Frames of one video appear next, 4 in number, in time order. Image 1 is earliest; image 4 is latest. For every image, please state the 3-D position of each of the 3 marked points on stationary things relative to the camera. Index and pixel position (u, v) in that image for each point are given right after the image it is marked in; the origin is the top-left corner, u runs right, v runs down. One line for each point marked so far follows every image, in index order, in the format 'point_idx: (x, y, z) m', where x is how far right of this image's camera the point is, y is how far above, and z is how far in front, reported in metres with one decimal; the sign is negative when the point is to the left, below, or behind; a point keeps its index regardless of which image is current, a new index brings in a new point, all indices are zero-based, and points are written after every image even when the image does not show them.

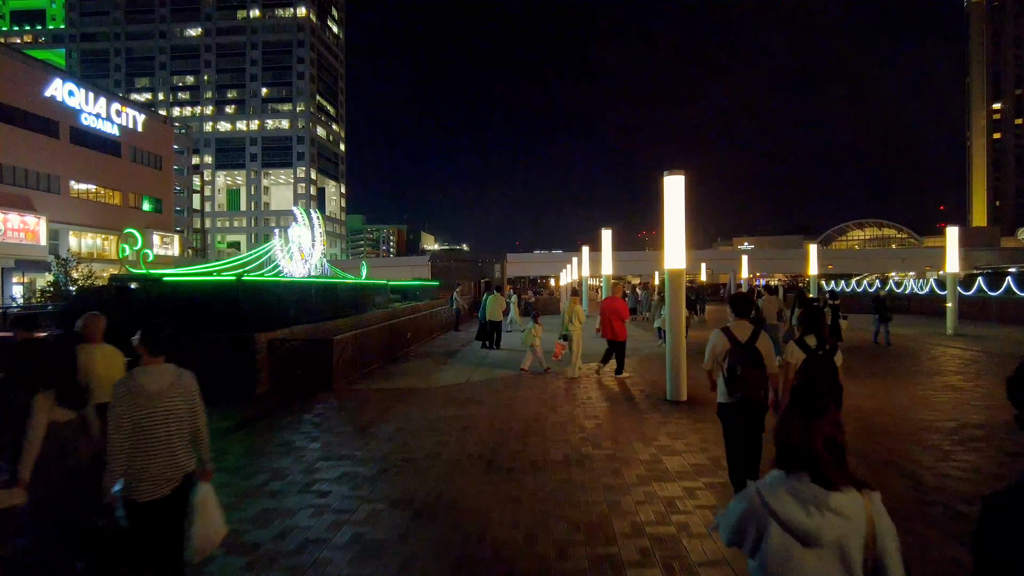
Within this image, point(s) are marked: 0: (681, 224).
0: (+2.5, +1.0, +9.7) m
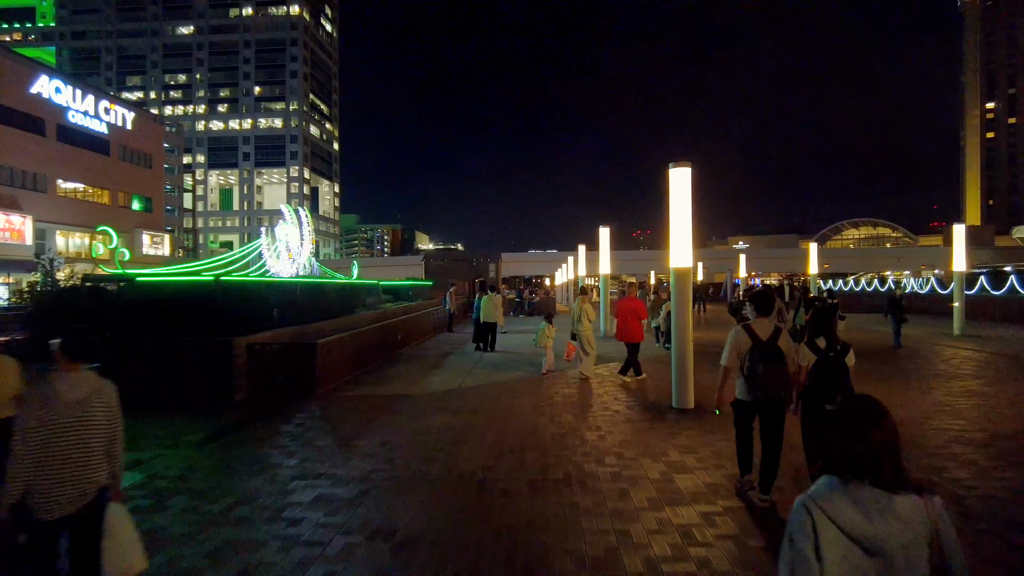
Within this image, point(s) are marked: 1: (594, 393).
0: (+2.5, +1.0, +9.1) m
1: (+1.3, -1.7, +10.3) m
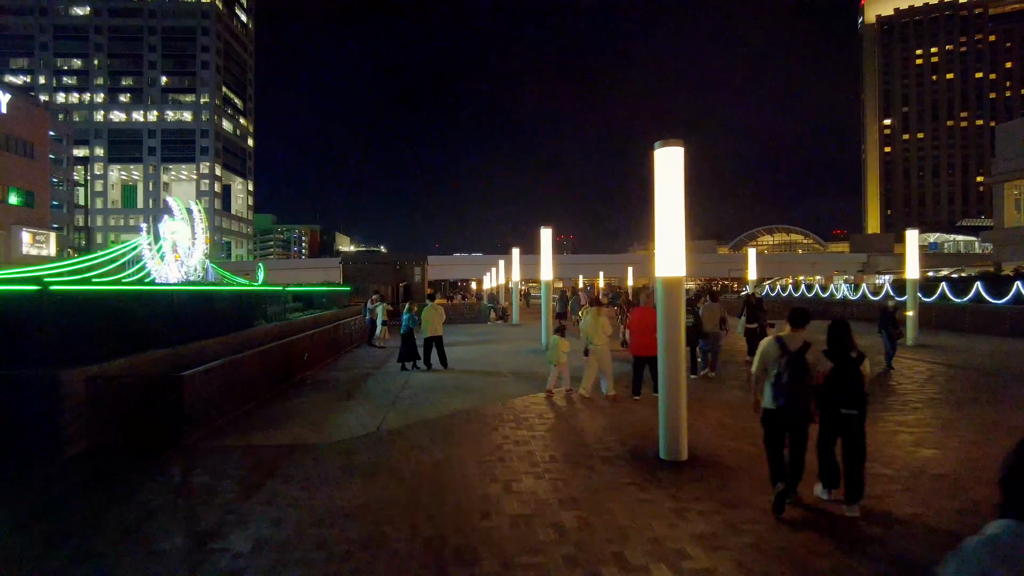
0: (+1.8, +0.8, +7.0) m
1: (+0.5, -1.9, +8.0) m
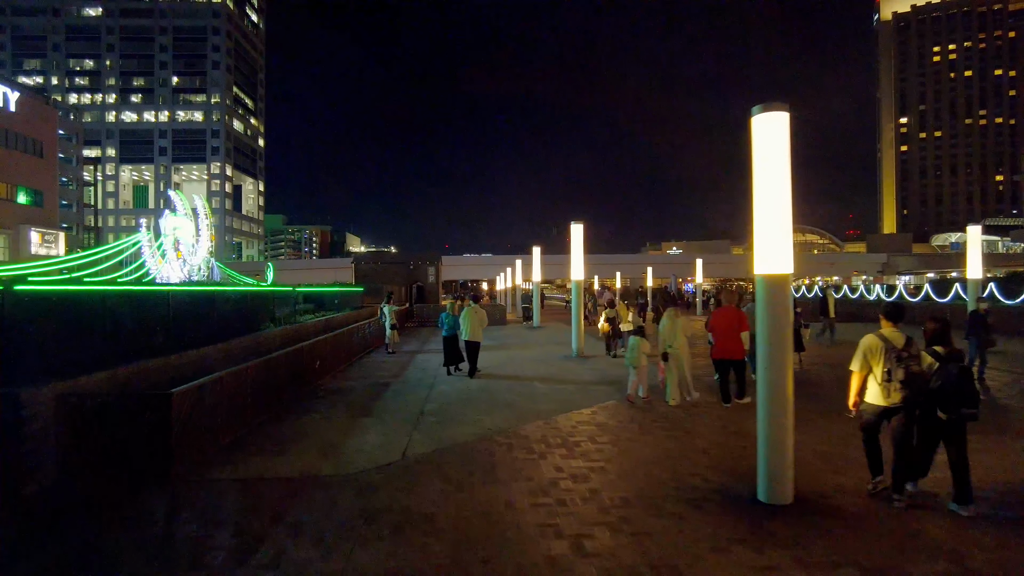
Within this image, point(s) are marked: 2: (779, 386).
0: (+2.4, +0.8, +5.6) m
1: (+1.1, -1.9, +6.7) m
2: (+2.3, -1.0, +5.4) m
